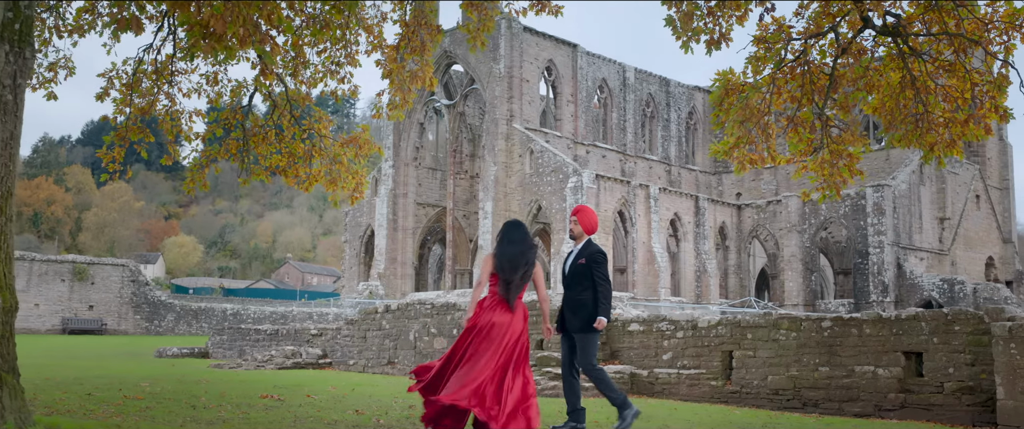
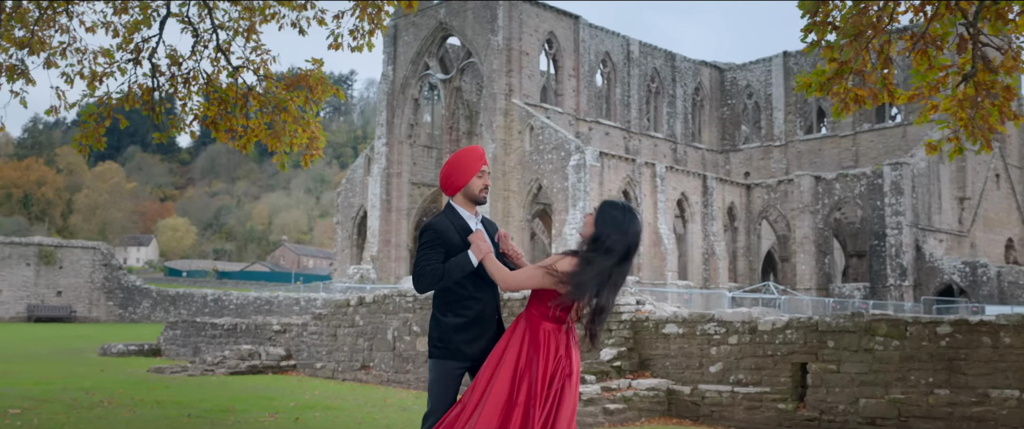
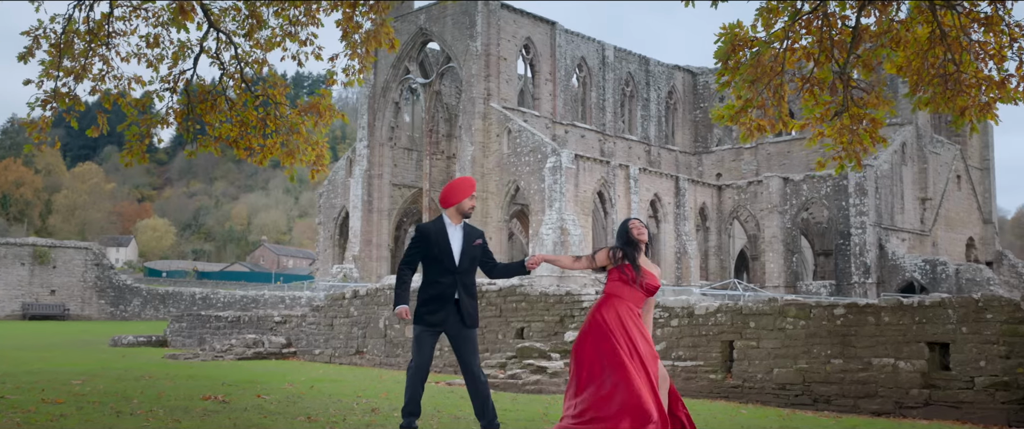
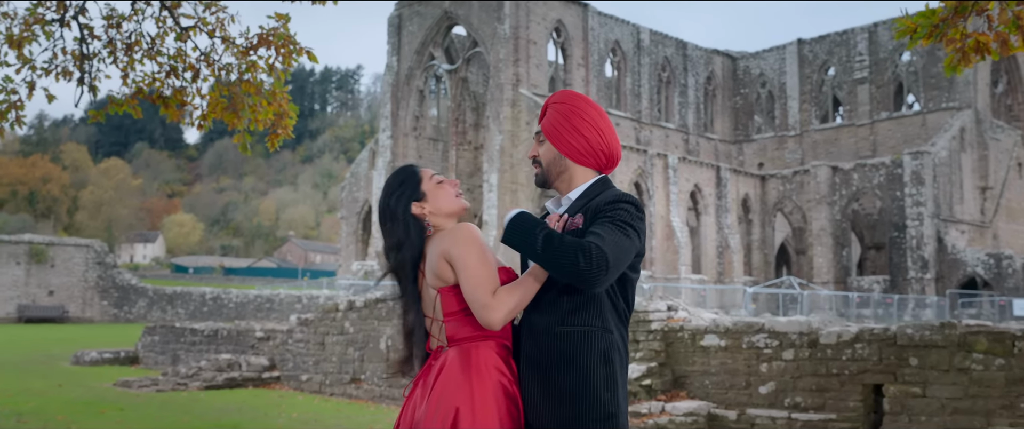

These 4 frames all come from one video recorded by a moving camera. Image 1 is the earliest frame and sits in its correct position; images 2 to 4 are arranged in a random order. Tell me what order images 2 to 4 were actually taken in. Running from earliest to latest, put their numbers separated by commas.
3, 2, 4
